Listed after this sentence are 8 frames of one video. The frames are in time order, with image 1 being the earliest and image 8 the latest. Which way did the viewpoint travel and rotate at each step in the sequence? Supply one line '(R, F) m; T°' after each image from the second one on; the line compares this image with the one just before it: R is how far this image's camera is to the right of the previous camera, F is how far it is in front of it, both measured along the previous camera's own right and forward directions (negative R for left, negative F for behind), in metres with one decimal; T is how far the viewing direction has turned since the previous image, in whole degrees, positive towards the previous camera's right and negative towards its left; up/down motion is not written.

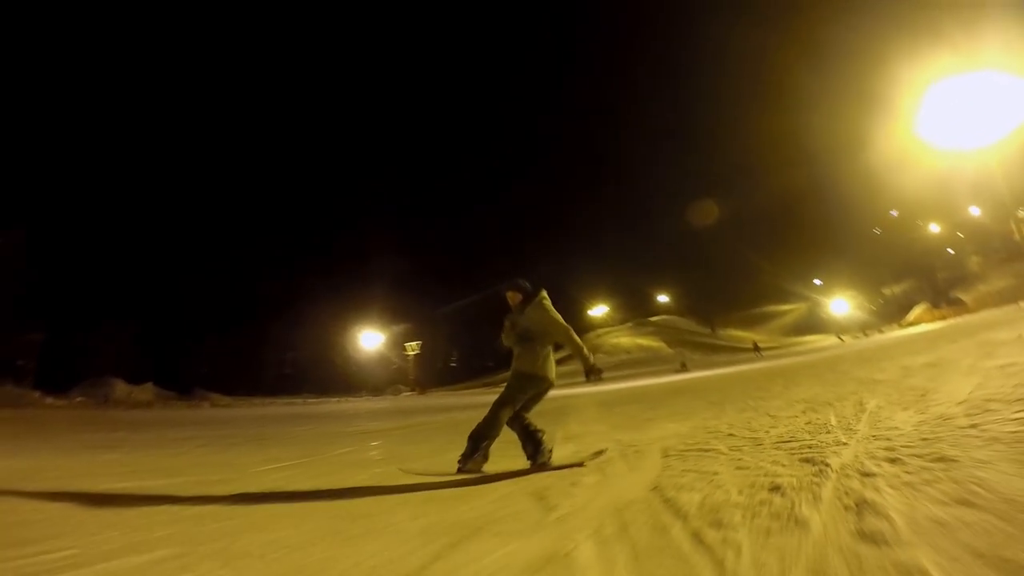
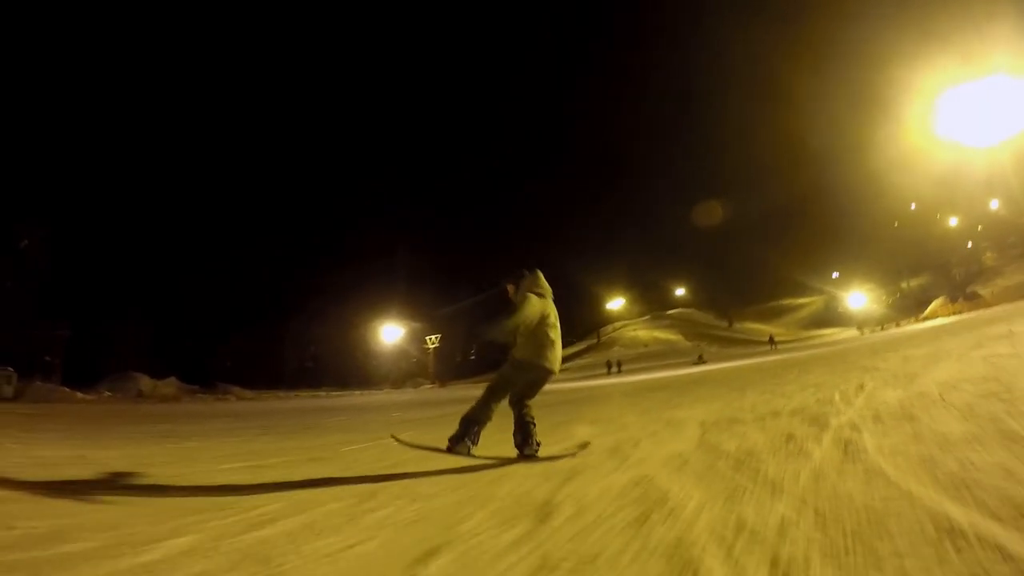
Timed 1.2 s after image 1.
(-0.4, -1.1) m; -1°
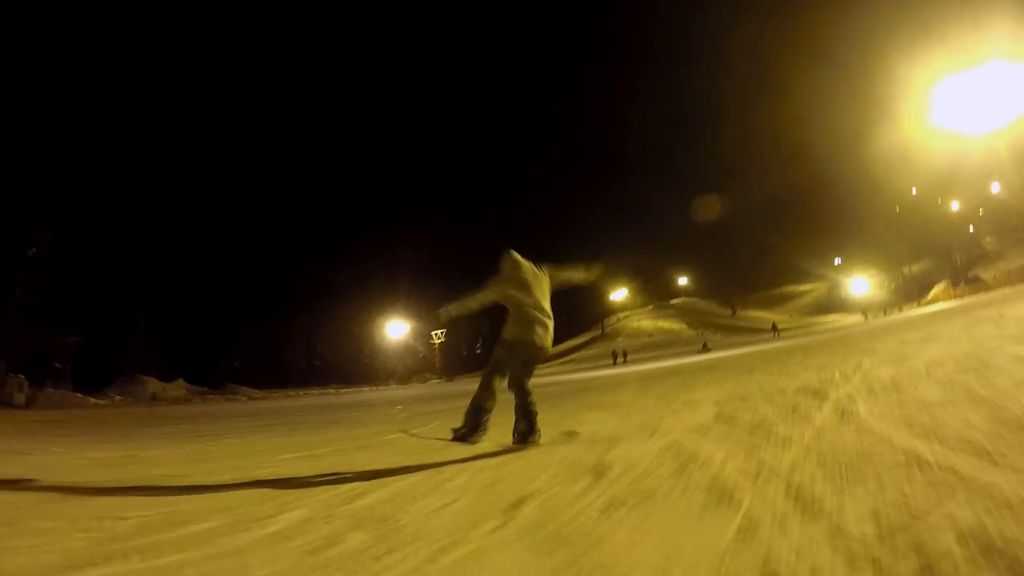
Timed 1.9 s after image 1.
(-0.3, -0.6) m; 0°
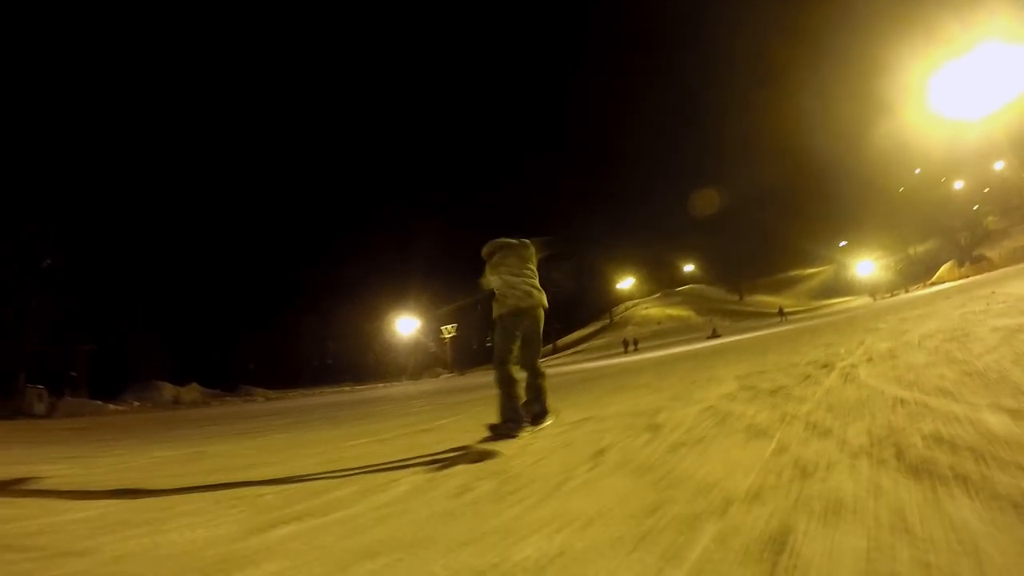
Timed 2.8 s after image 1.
(-0.4, -0.9) m; 0°
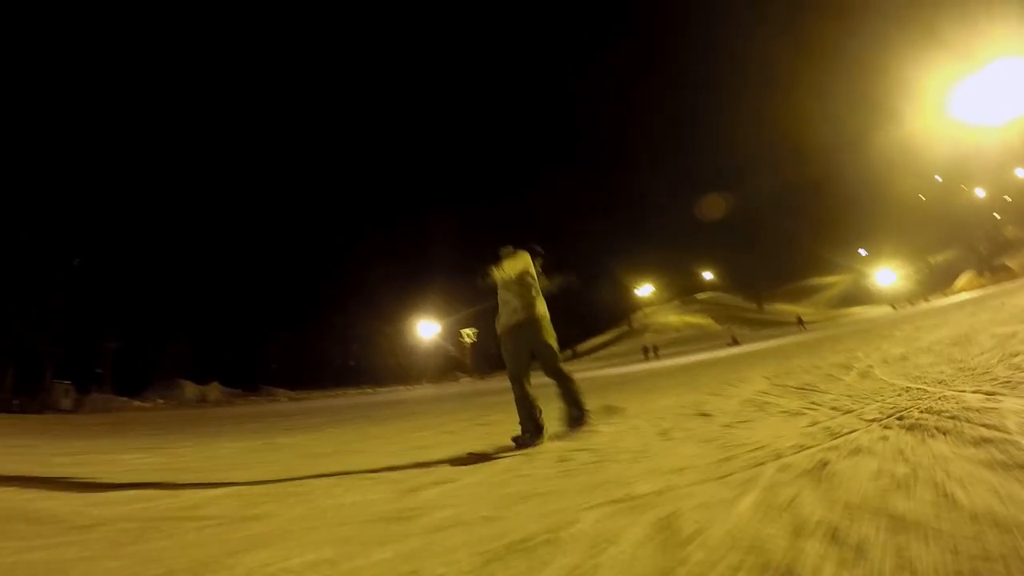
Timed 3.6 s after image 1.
(-0.5, -1.0) m; -1°
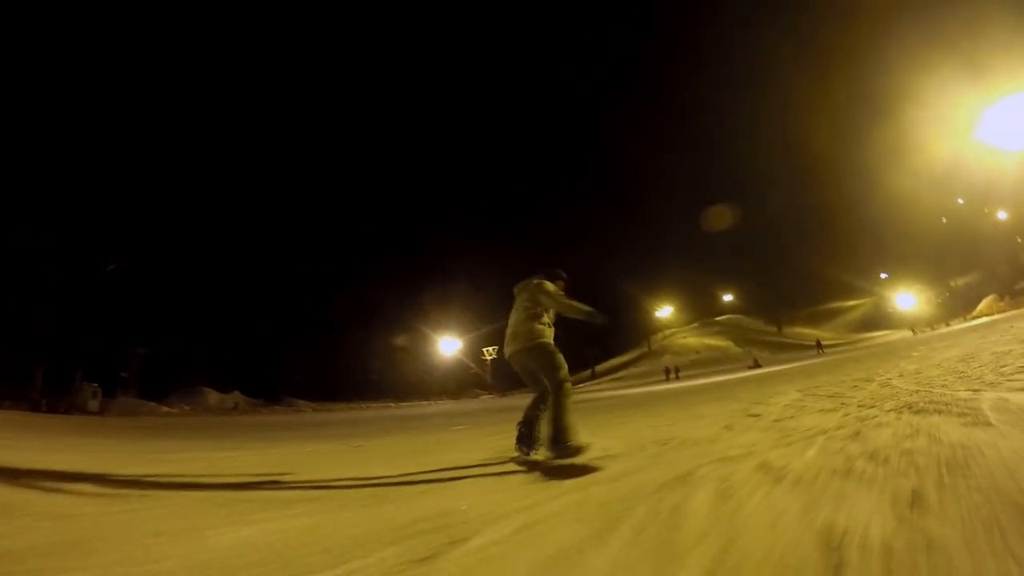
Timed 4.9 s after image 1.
(-0.7, -1.3) m; -1°
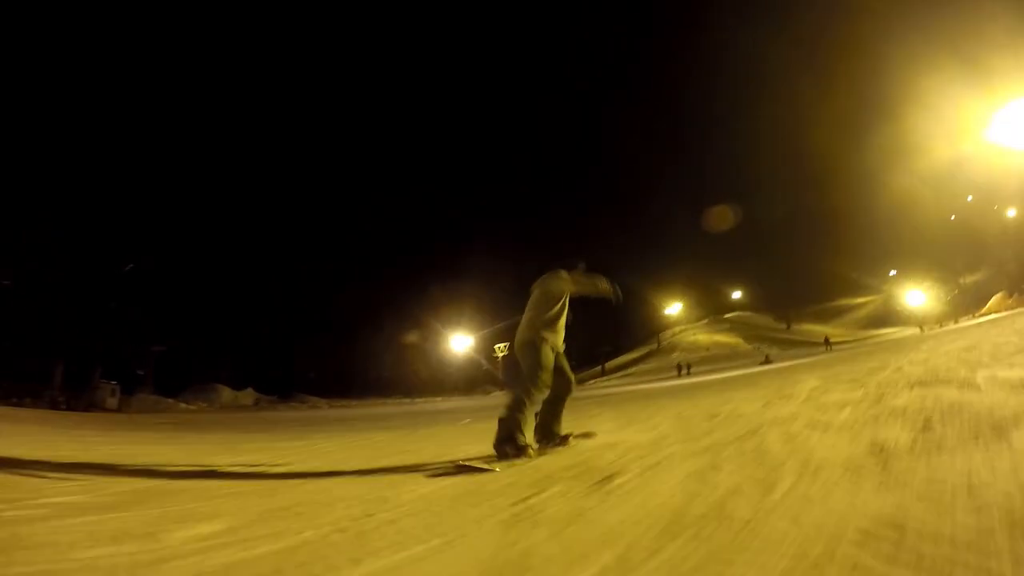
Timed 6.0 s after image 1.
(-0.6, -1.1) m; -1°
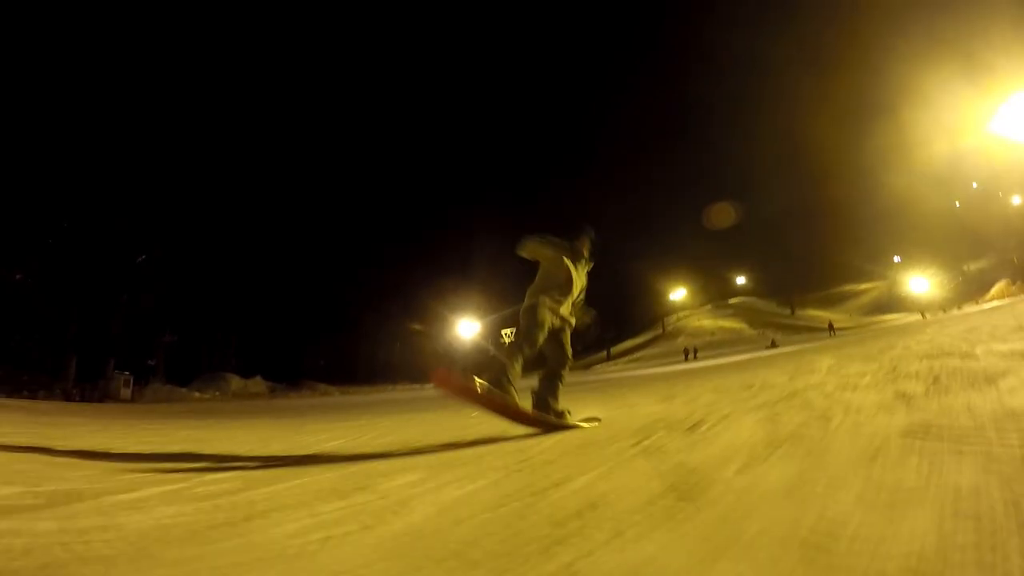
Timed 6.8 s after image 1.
(-0.6, -0.9) m; 0°
